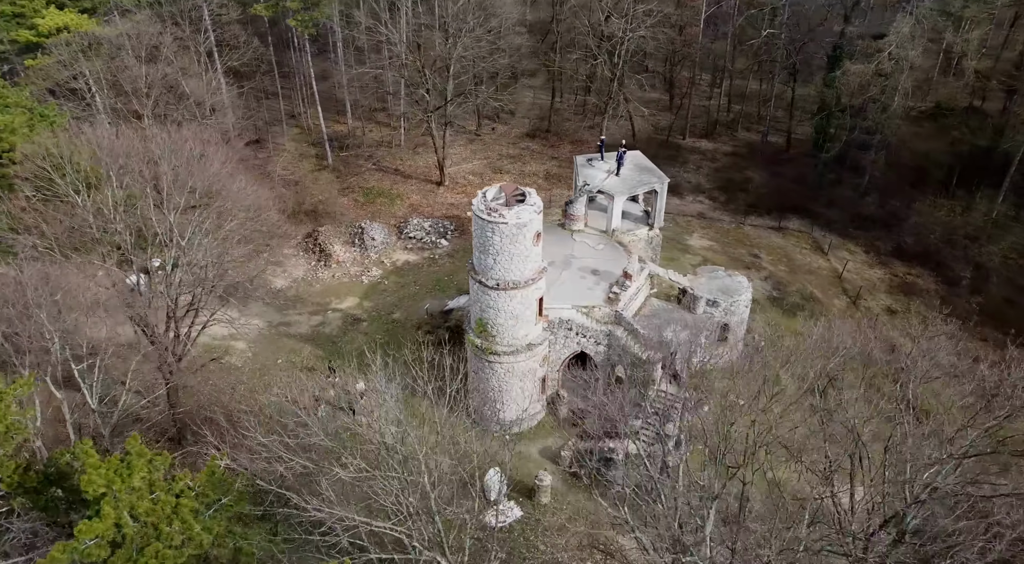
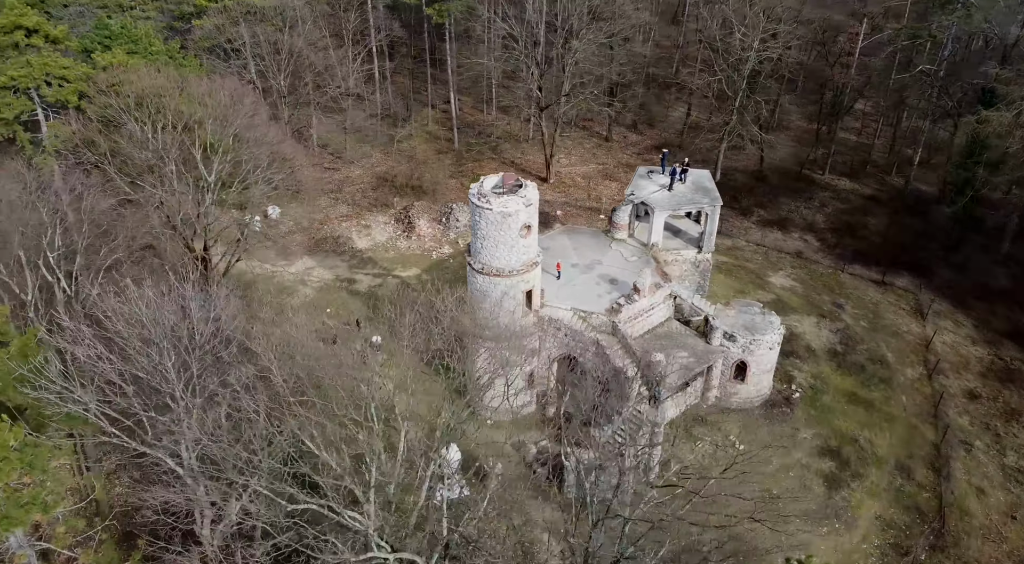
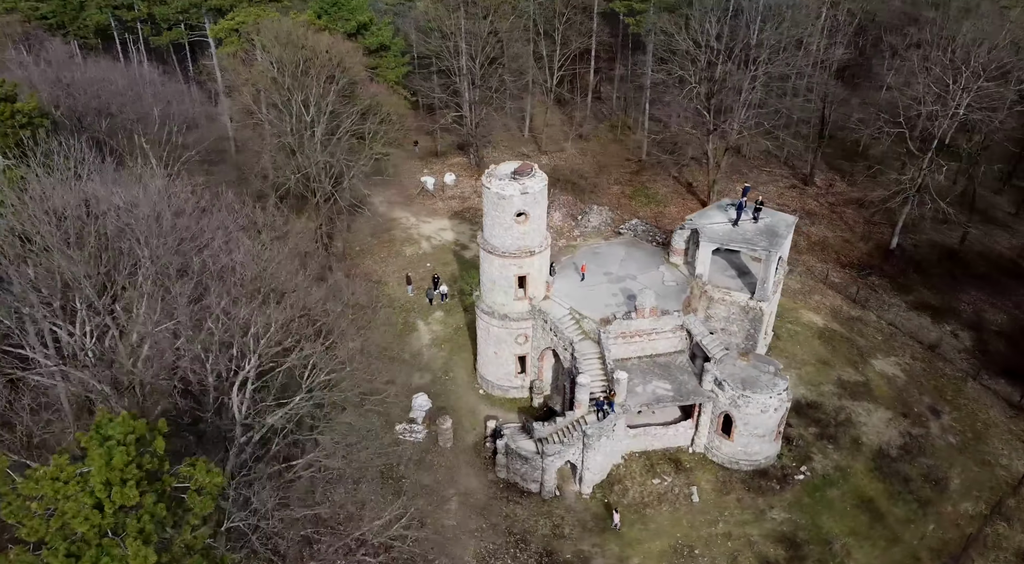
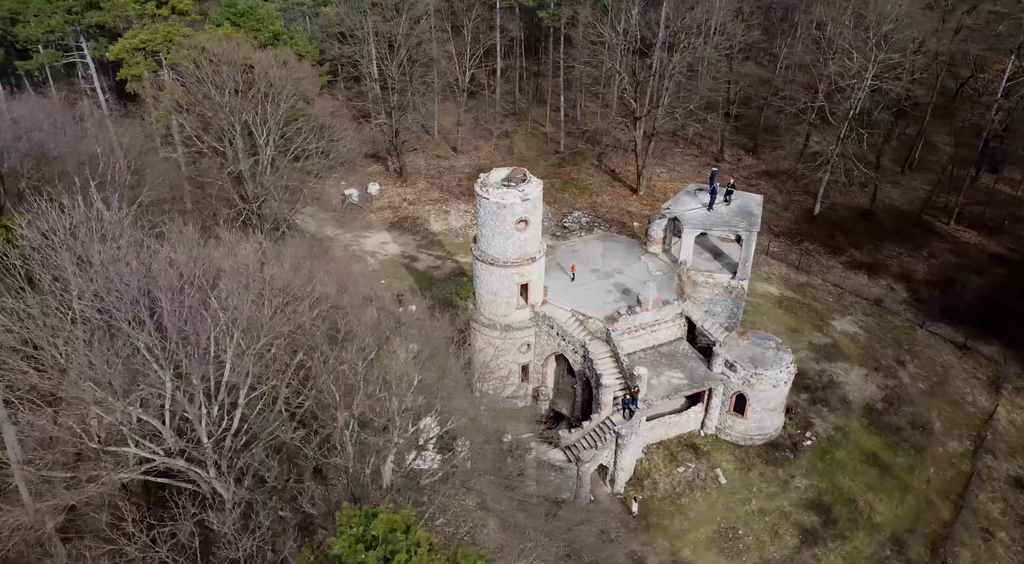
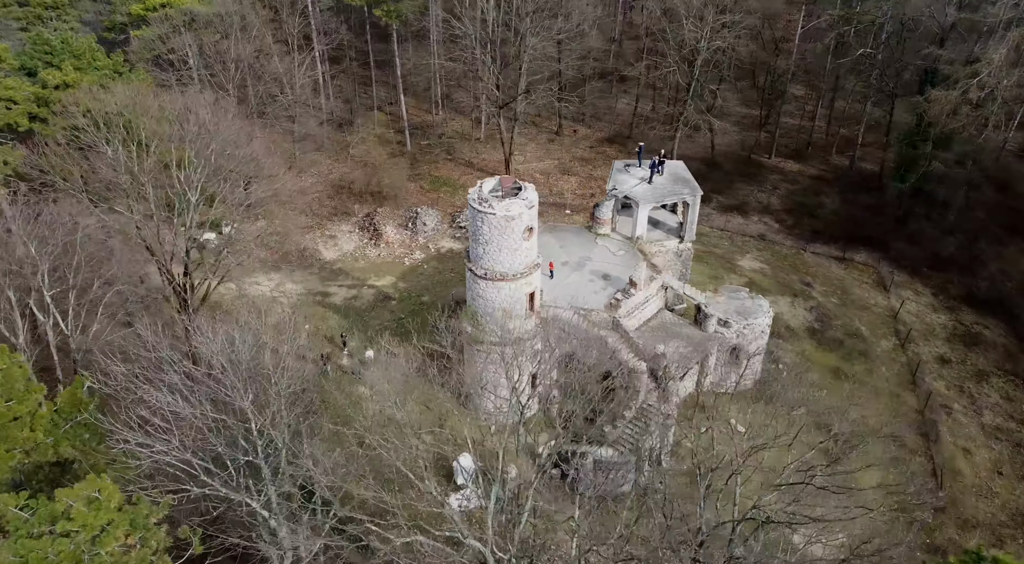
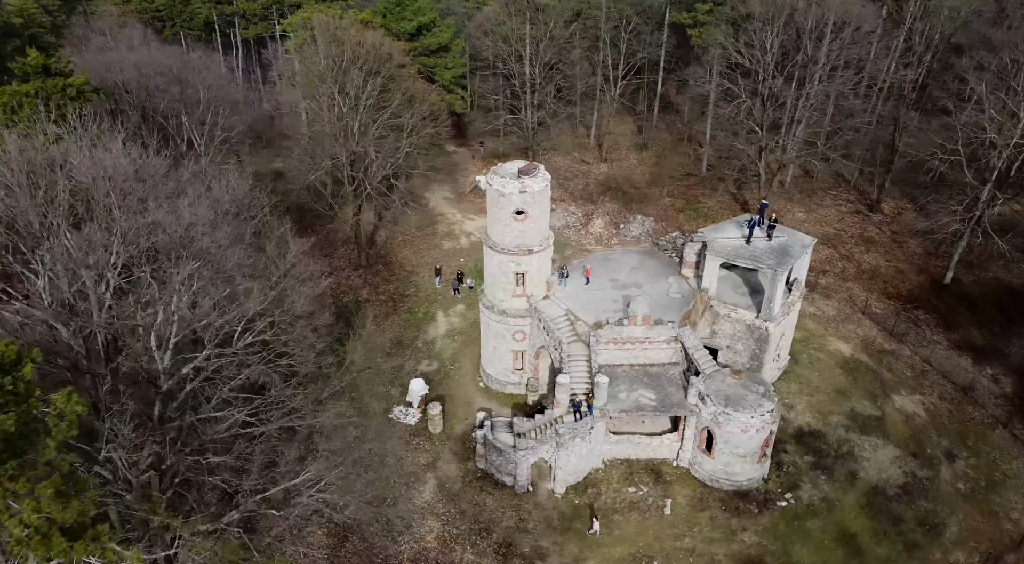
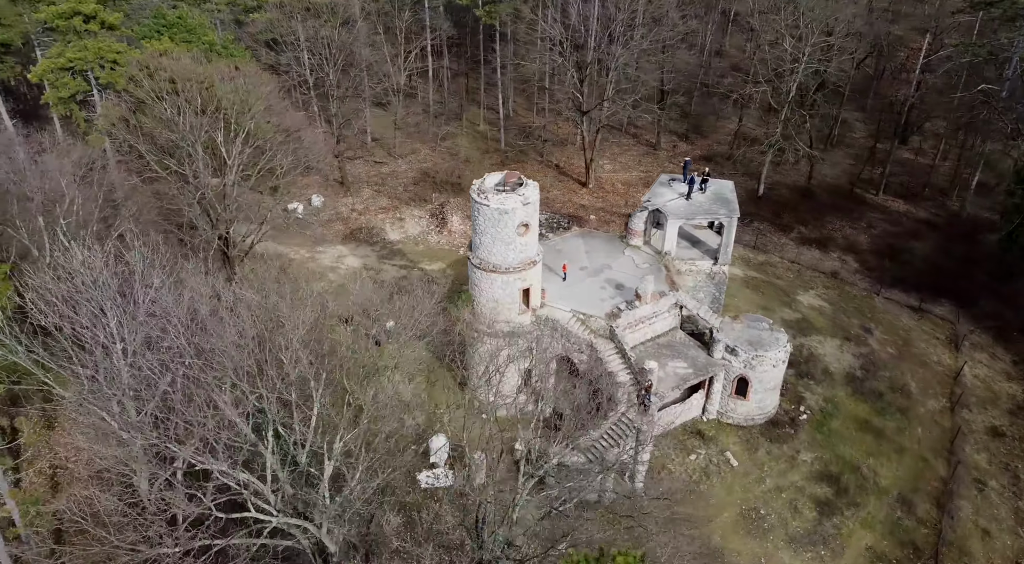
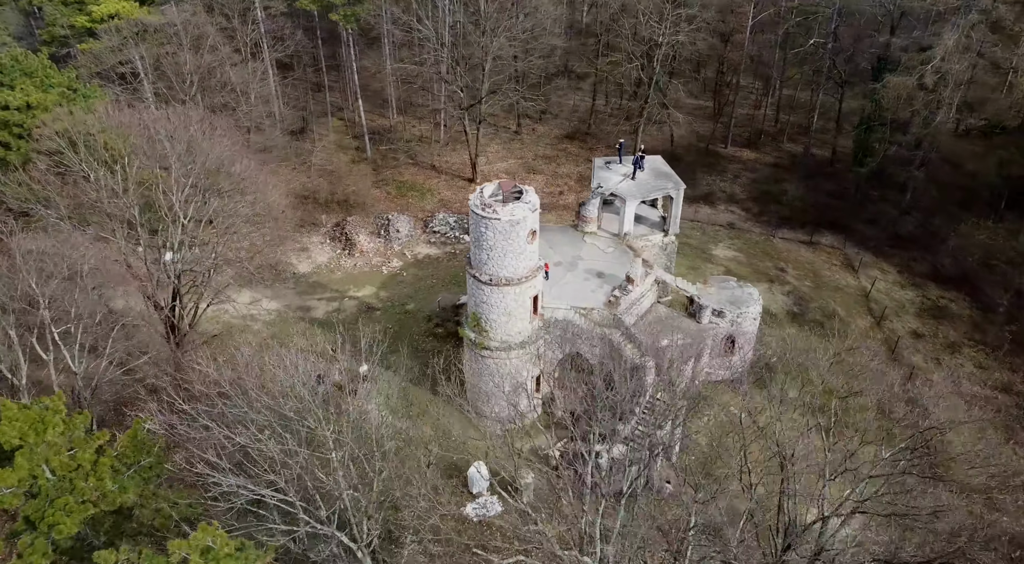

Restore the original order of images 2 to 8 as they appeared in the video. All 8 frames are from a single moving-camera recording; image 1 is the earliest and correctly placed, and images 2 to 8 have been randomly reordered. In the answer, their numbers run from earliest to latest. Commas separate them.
8, 5, 2, 7, 4, 3, 6
